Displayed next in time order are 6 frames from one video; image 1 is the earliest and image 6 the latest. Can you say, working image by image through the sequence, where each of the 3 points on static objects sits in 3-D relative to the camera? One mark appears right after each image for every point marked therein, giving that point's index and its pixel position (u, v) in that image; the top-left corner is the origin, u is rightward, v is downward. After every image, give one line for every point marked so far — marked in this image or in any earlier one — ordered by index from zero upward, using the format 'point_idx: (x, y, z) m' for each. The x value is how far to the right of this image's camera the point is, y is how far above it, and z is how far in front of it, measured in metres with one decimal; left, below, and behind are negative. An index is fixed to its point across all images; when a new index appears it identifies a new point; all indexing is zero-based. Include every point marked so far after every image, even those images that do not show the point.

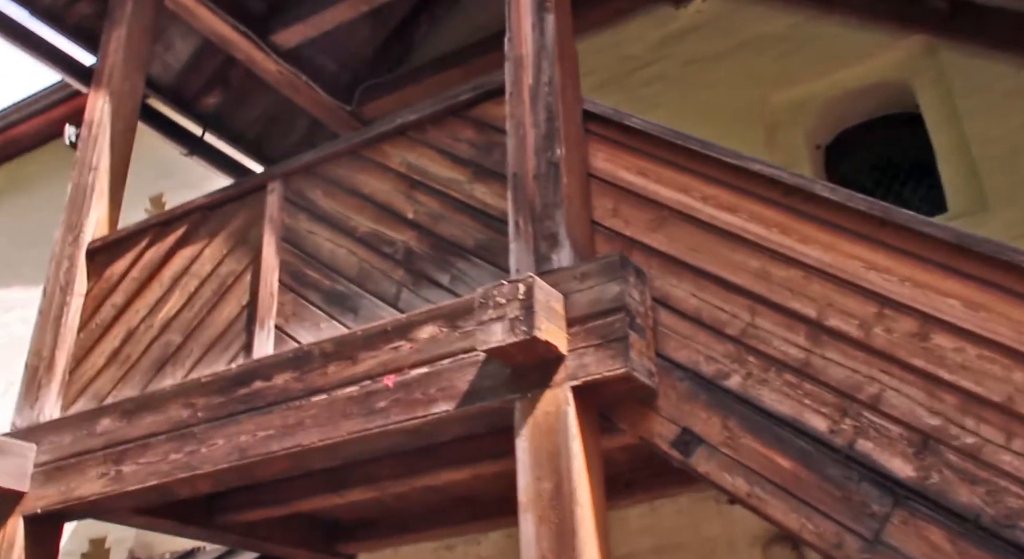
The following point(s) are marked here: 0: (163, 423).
0: (-1.2, -0.5, +3.7) m
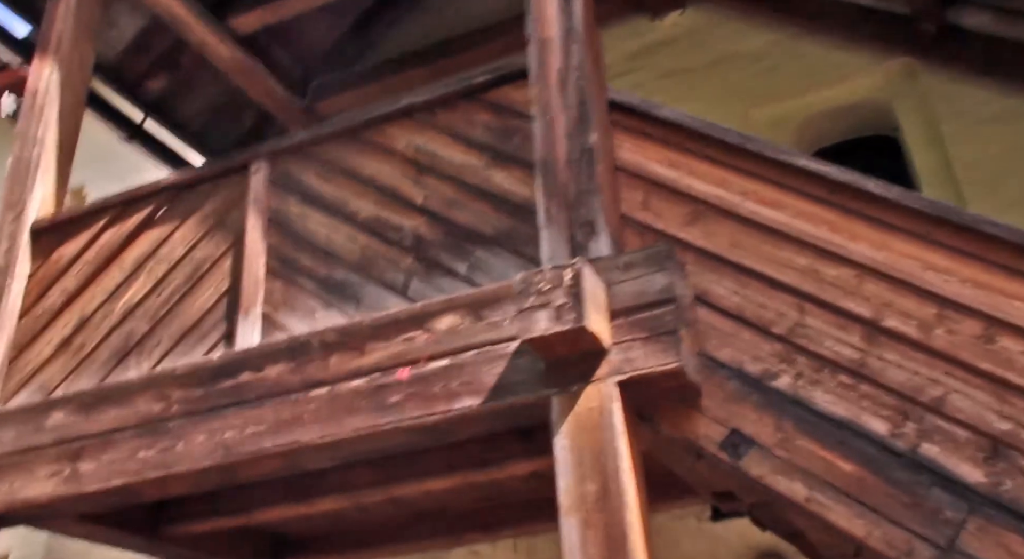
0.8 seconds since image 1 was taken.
0: (-1.2, -0.4, +3.4) m
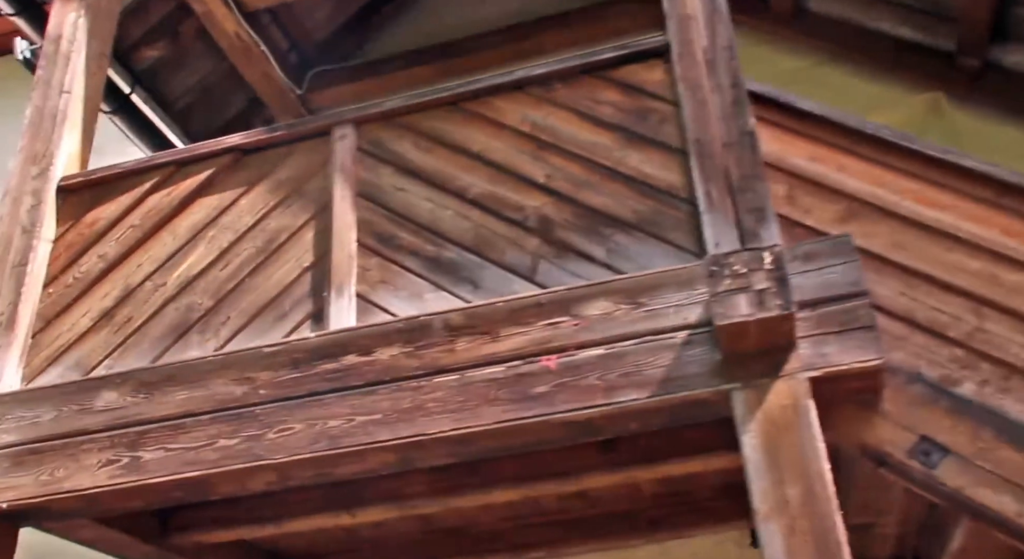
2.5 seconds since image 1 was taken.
0: (-0.9, -0.3, +3.0) m
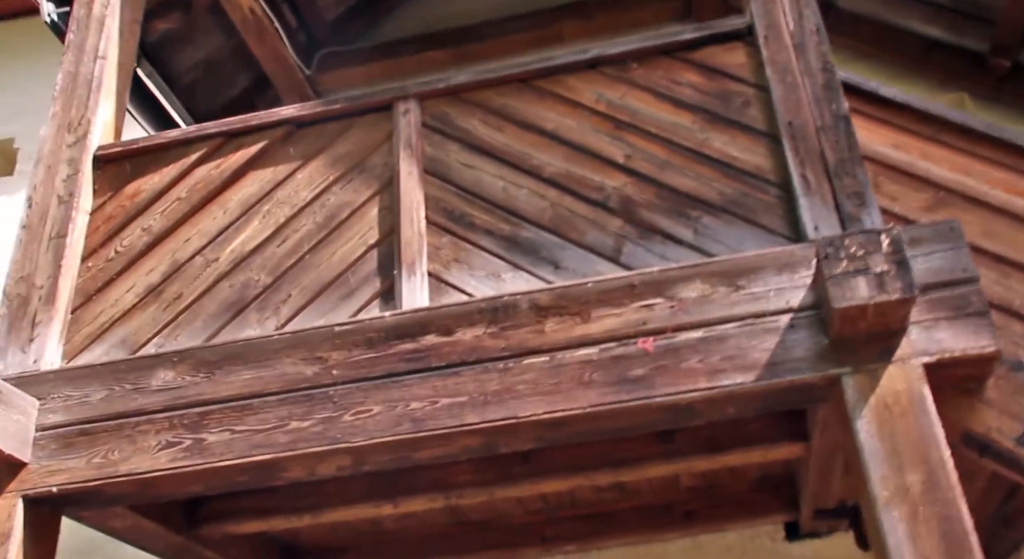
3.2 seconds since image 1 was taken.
0: (-0.7, -0.3, +2.8) m
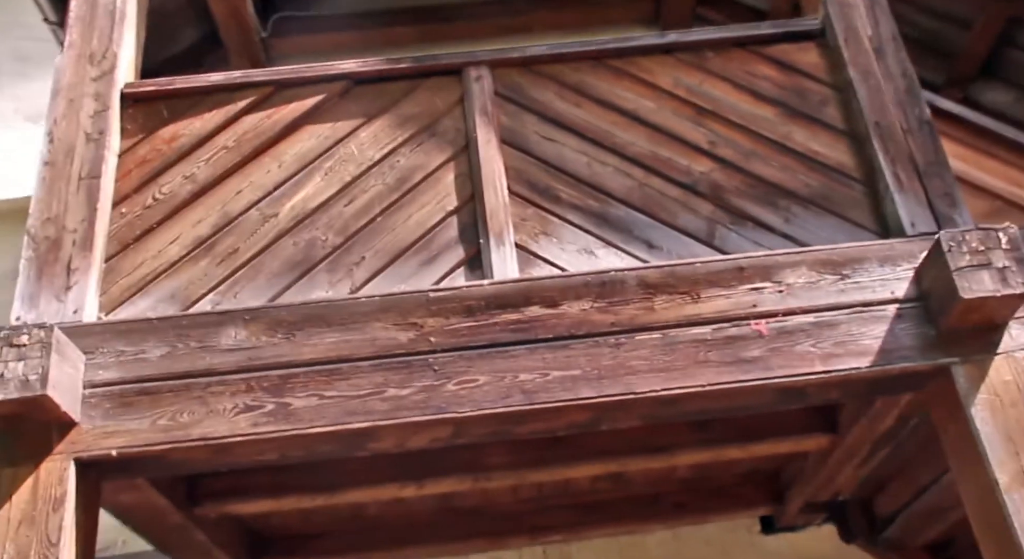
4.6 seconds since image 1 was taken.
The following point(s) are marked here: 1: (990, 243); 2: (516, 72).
0: (-0.4, -0.2, +2.6) m
1: (+1.2, +0.1, +2.5) m
2: (0.0, +0.6, +3.2) m
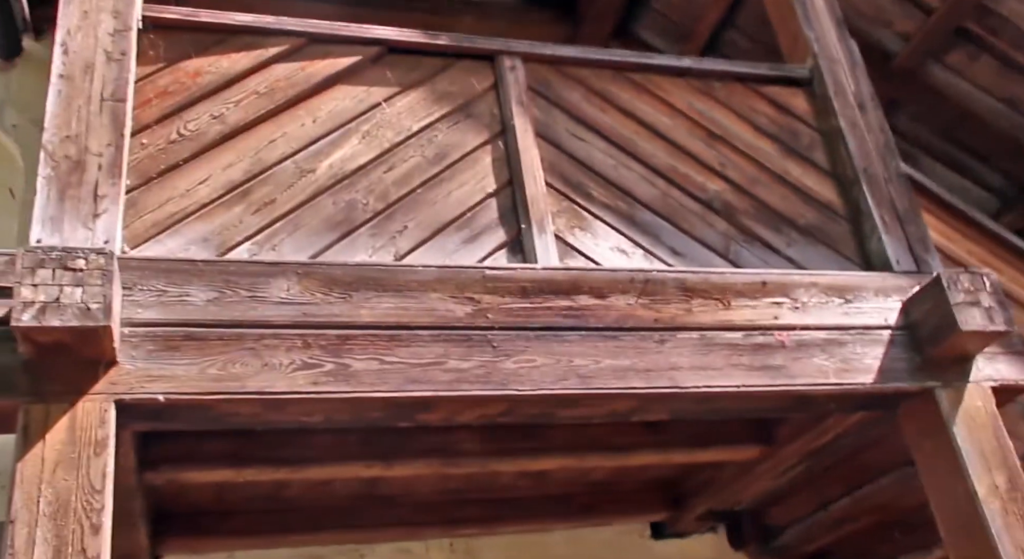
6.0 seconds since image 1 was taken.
0: (-0.2, -0.1, +2.6) m
1: (+1.3, 0.0, +2.9) m
2: (+0.1, +0.7, +3.2) m
